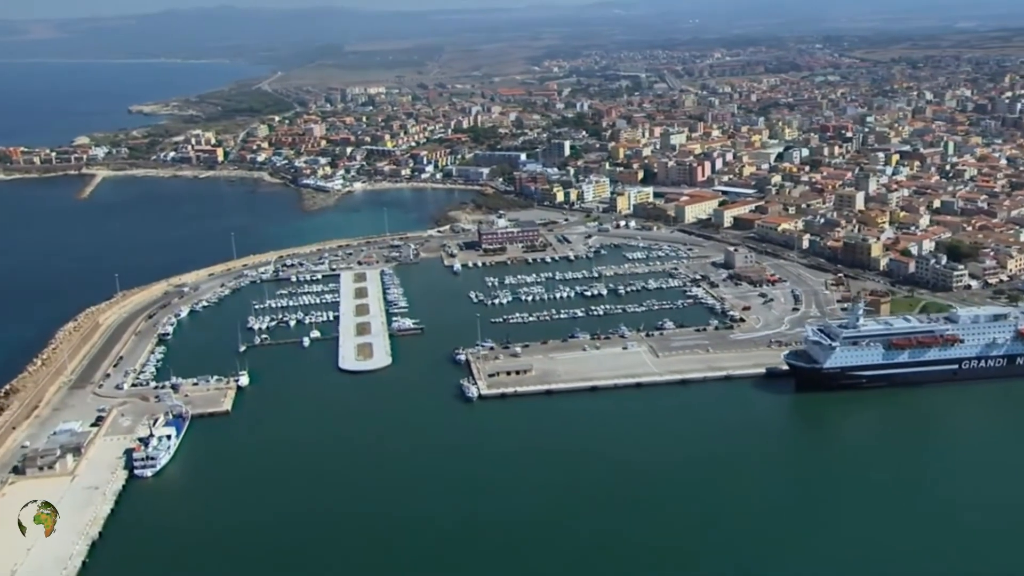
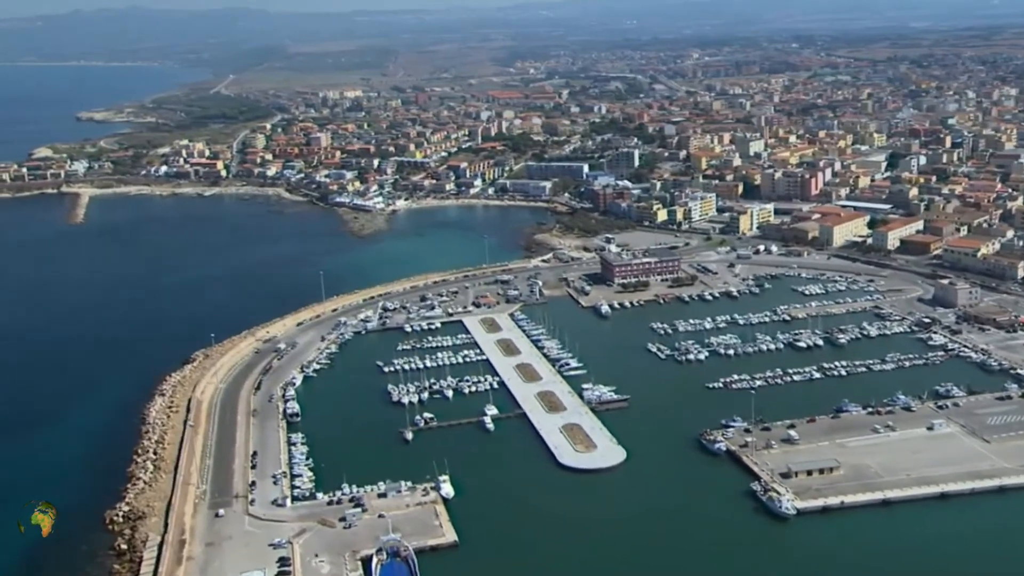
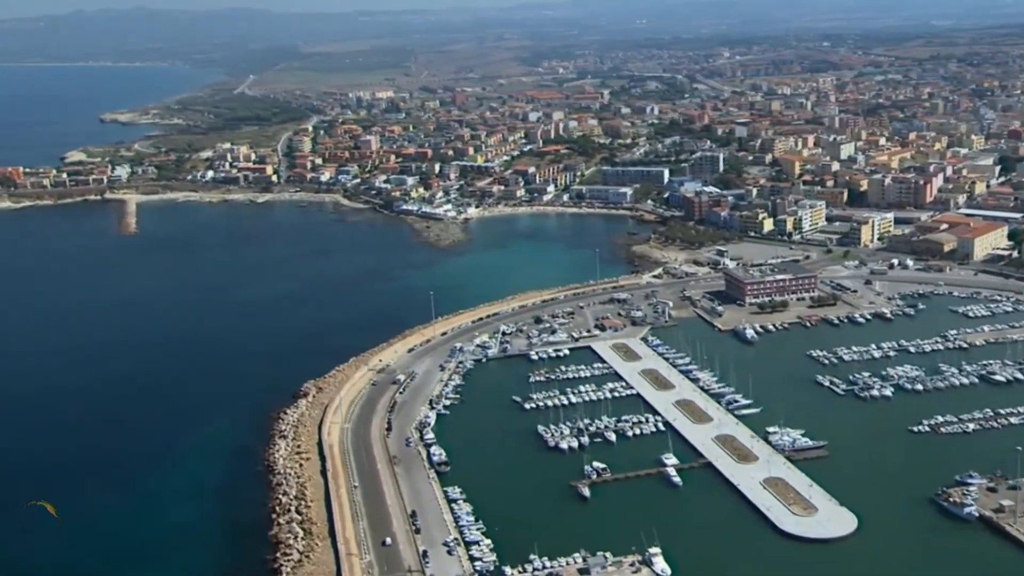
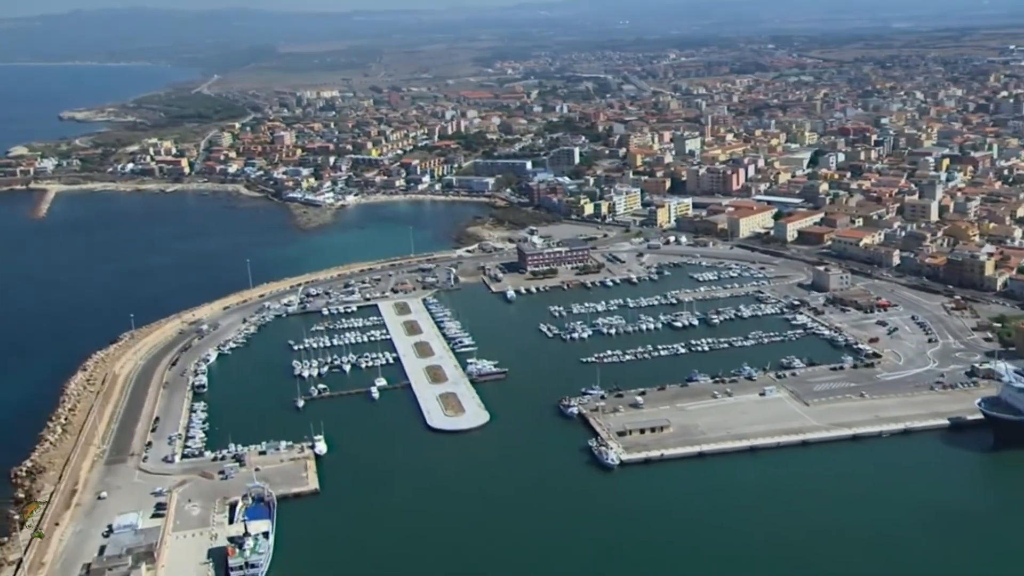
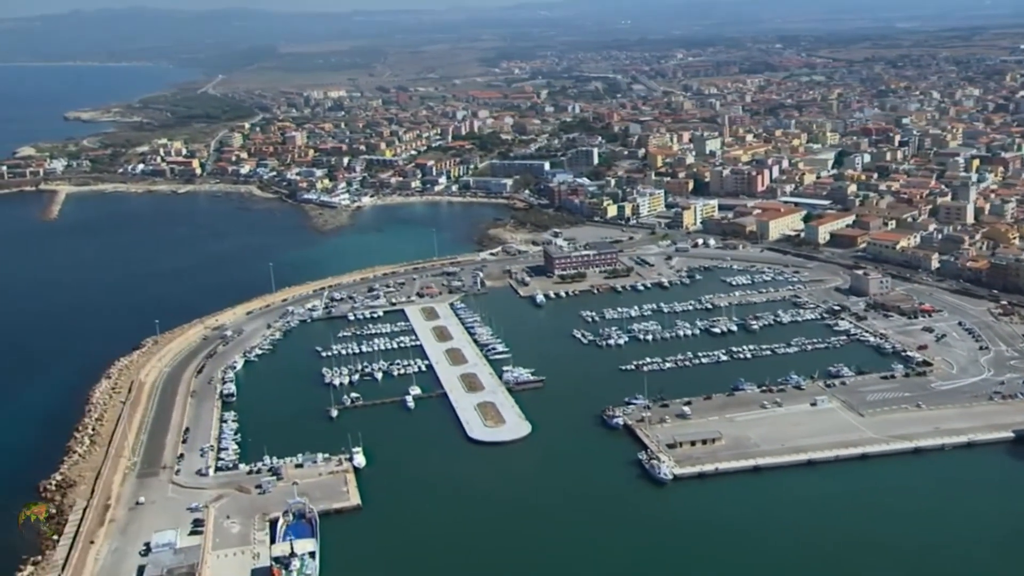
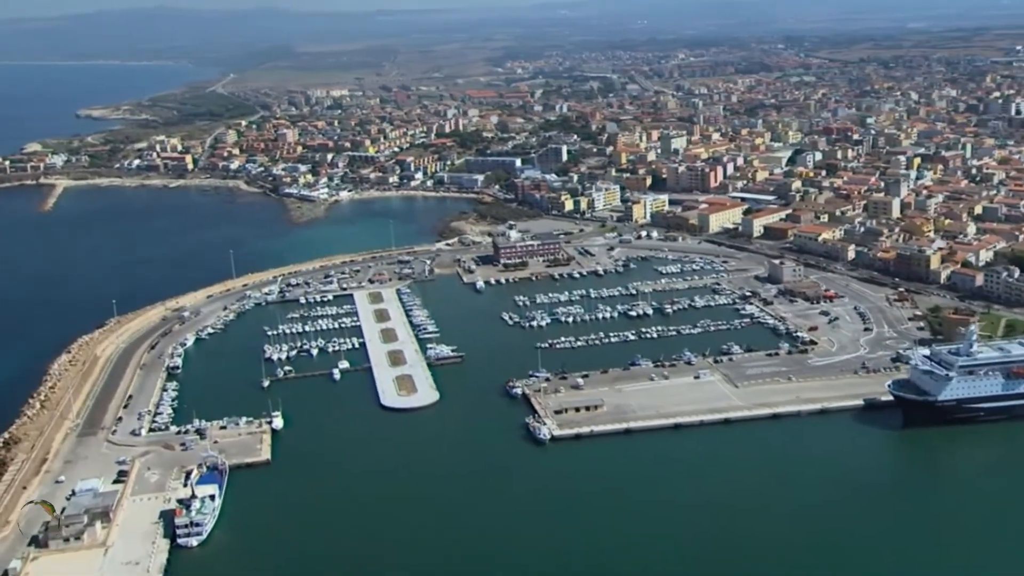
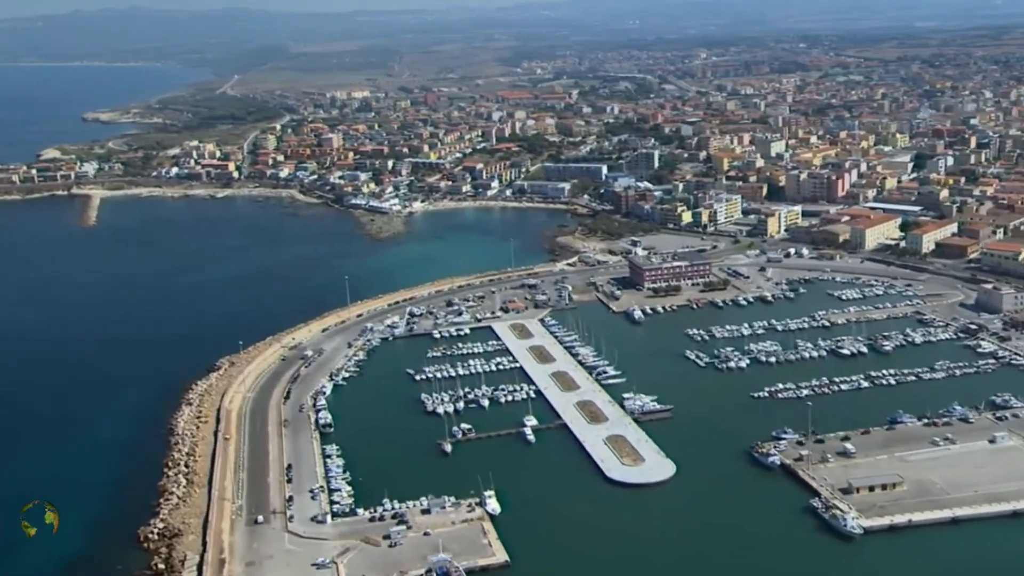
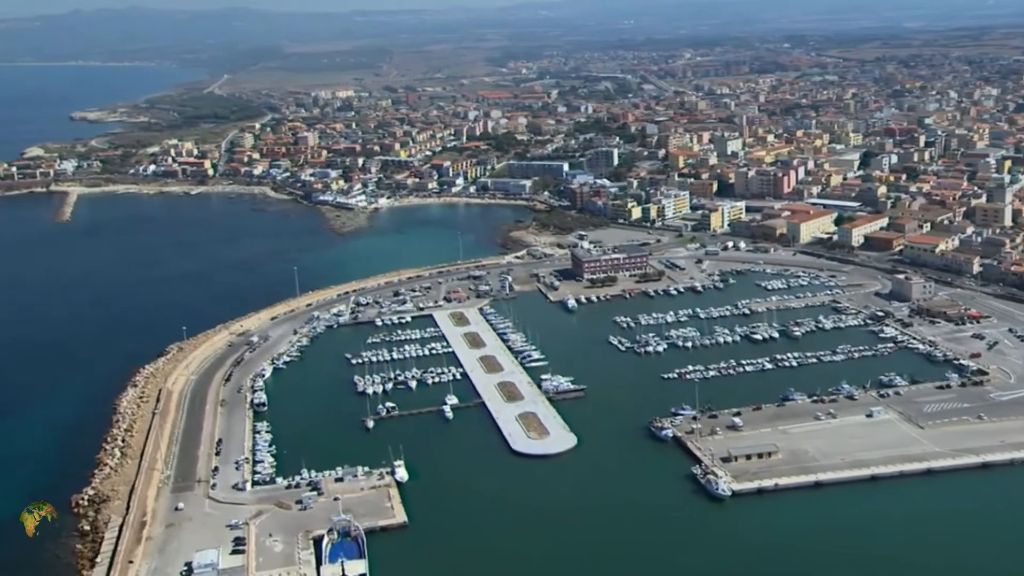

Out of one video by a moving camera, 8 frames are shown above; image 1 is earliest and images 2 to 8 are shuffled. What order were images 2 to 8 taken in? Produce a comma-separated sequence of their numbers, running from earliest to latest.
6, 4, 5, 8, 2, 7, 3
